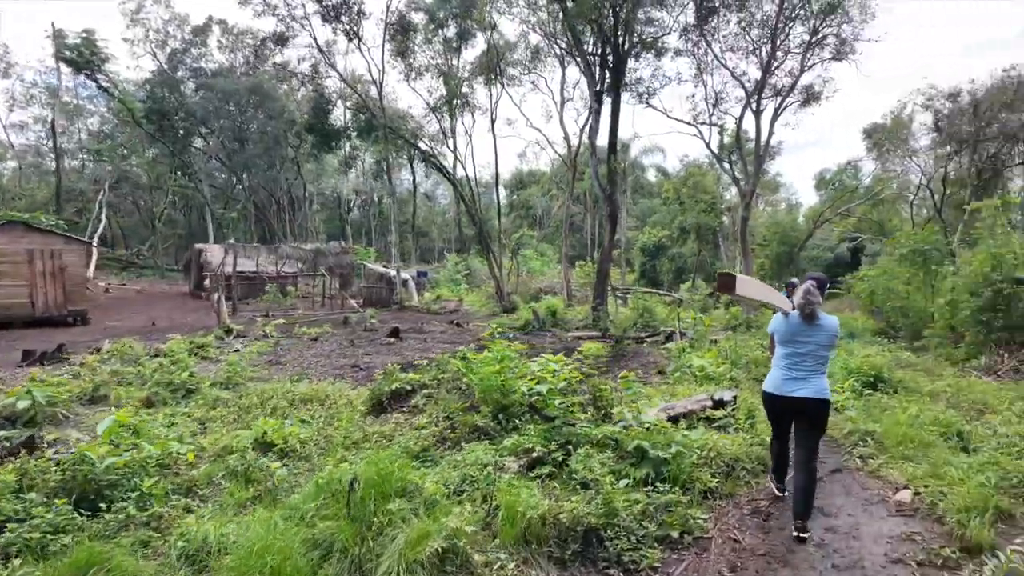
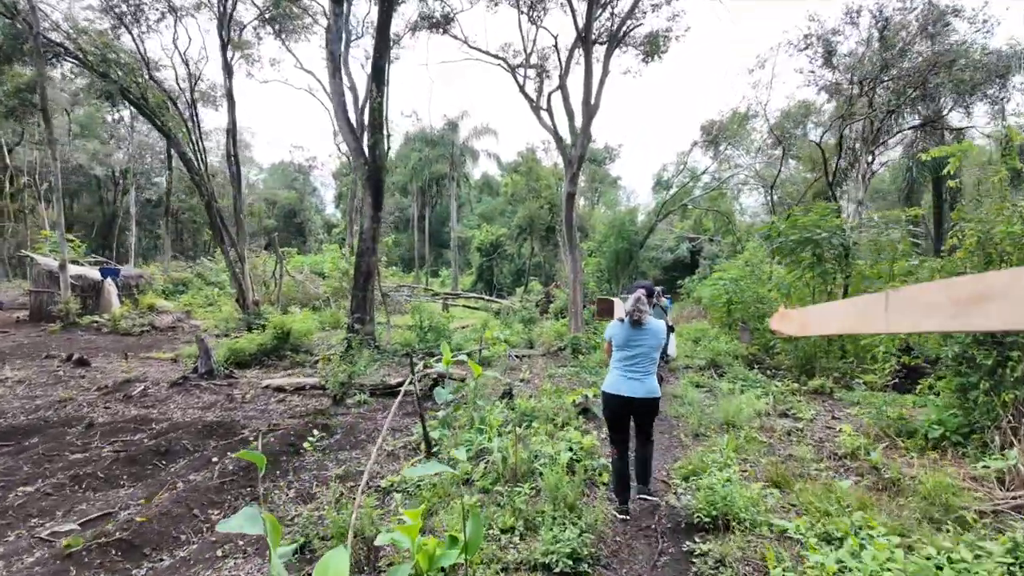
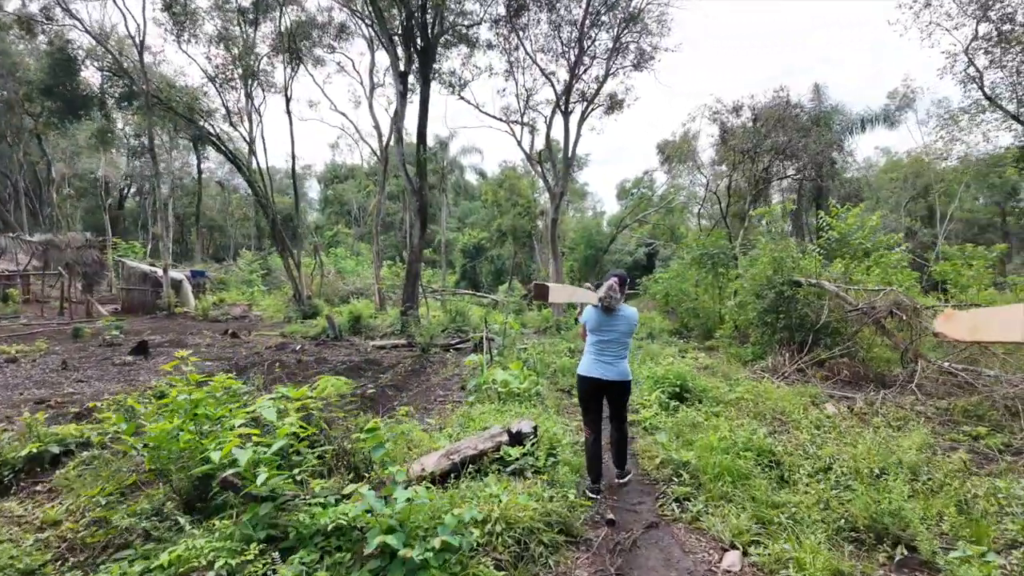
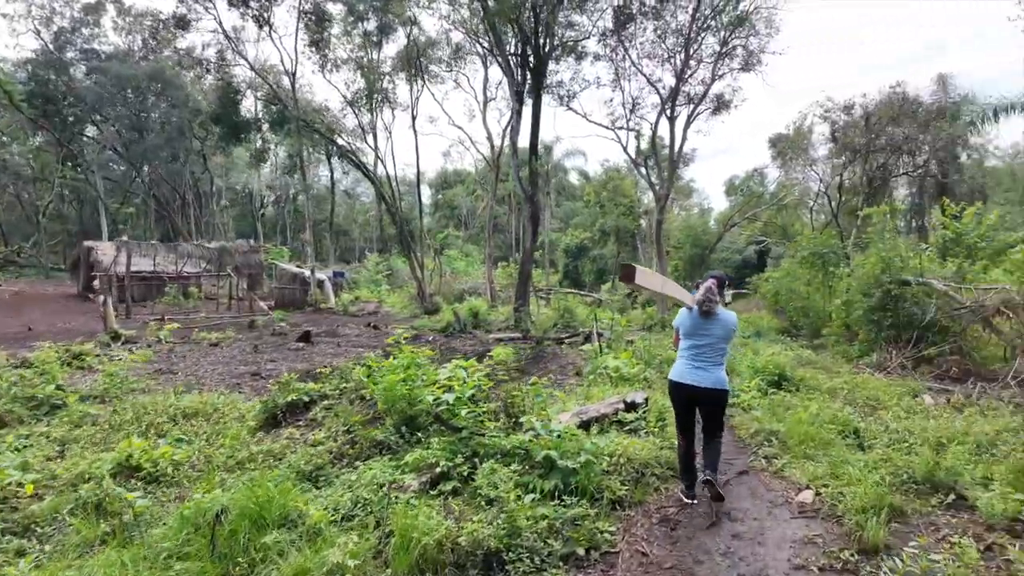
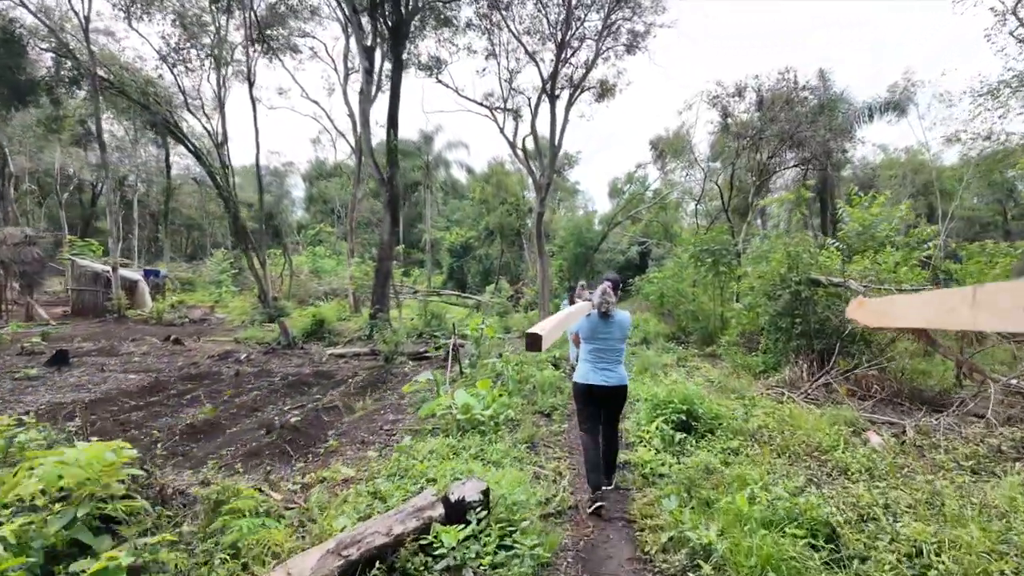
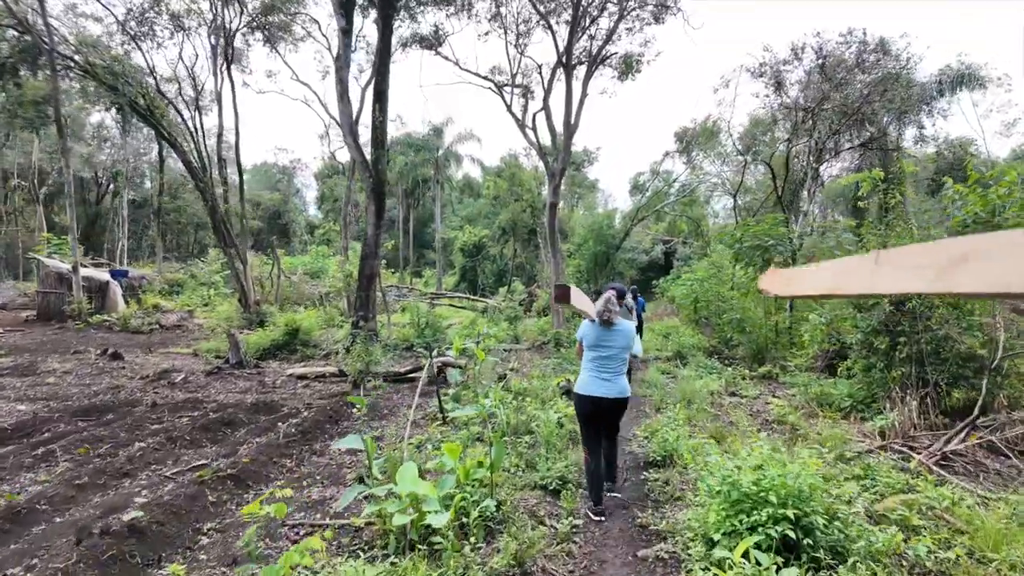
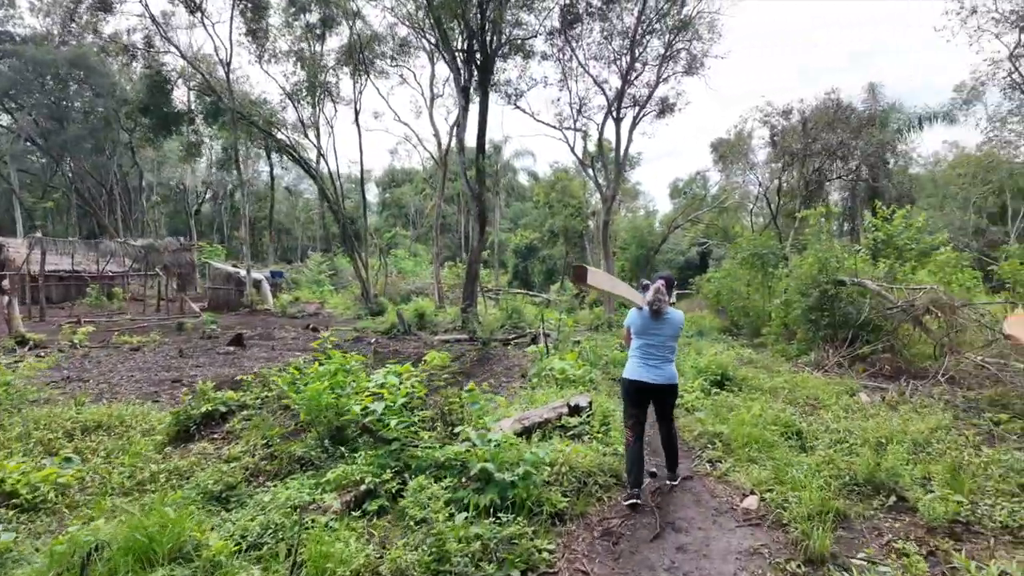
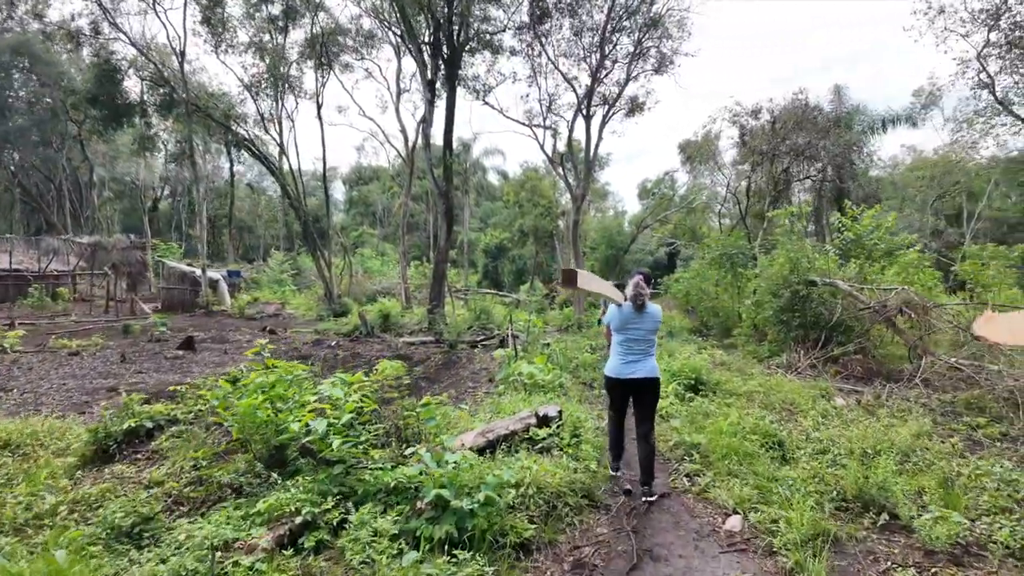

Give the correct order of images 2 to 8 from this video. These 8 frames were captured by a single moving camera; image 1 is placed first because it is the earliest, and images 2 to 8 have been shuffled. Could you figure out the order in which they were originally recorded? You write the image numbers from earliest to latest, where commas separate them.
4, 7, 8, 3, 5, 6, 2
